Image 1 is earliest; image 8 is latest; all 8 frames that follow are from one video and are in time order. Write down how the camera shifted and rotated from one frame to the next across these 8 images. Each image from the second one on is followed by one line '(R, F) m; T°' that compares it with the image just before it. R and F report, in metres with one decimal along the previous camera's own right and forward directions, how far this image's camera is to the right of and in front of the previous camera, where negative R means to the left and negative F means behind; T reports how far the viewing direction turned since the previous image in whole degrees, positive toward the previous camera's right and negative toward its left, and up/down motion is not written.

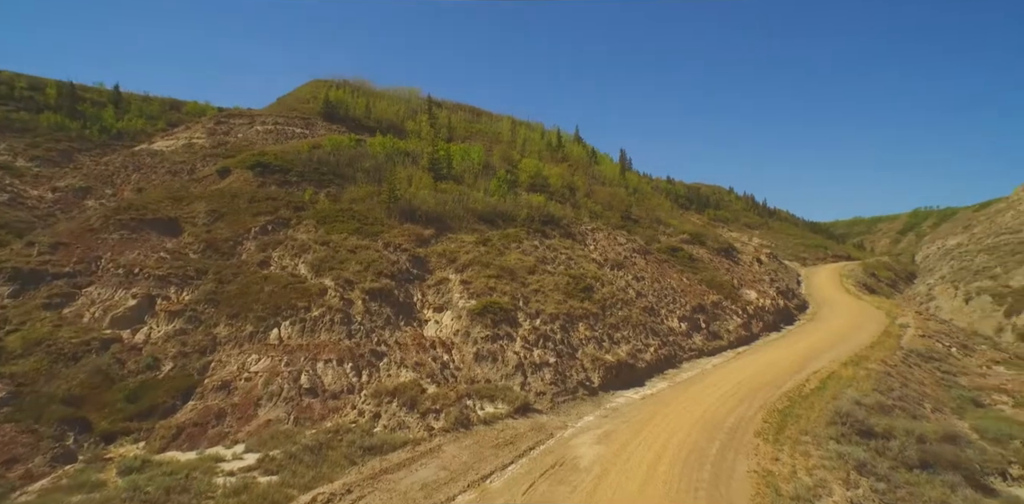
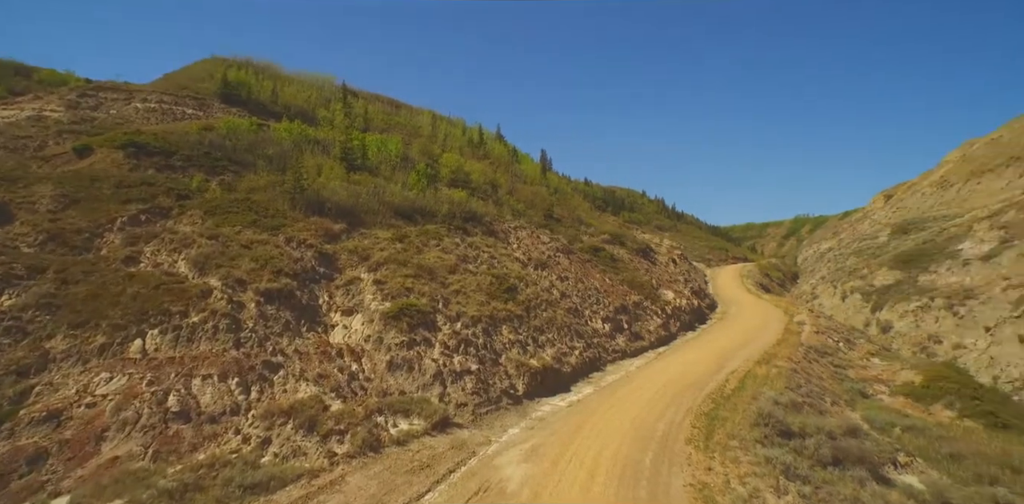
(0.0, +0.5) m; +7°
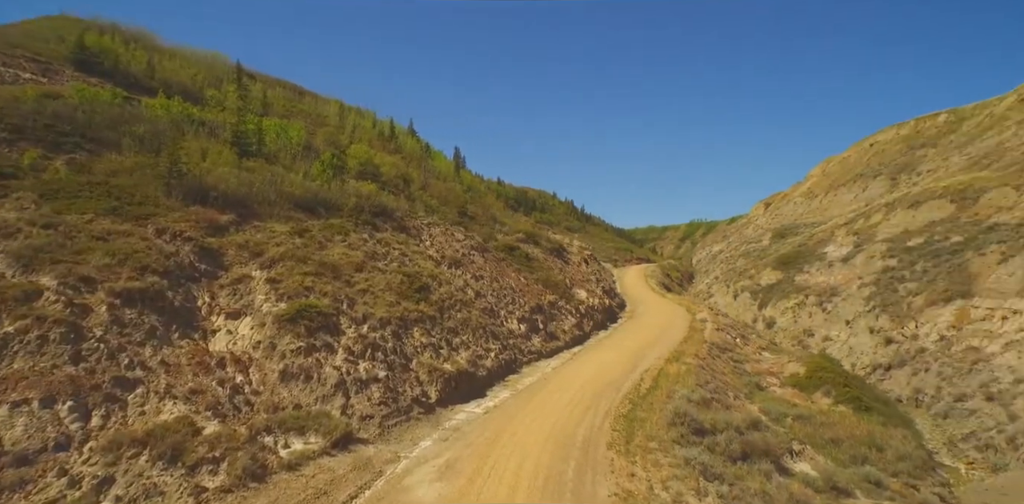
(0.0, +0.5) m; +8°
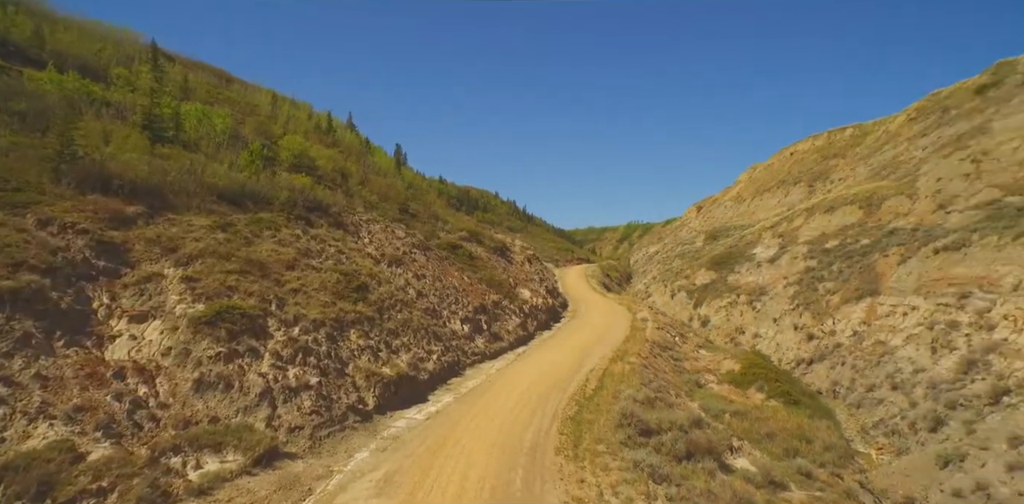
(0.0, +0.4) m; +5°
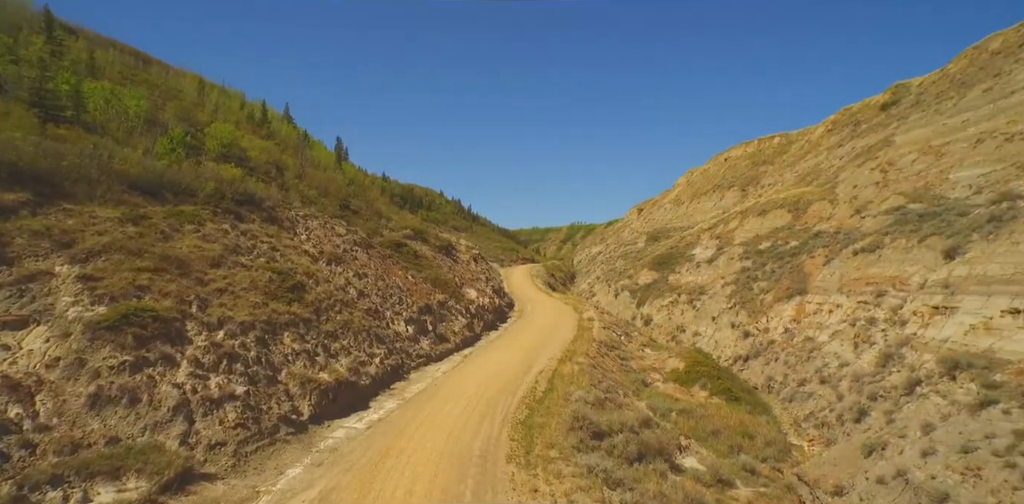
(0.0, +0.4) m; +5°
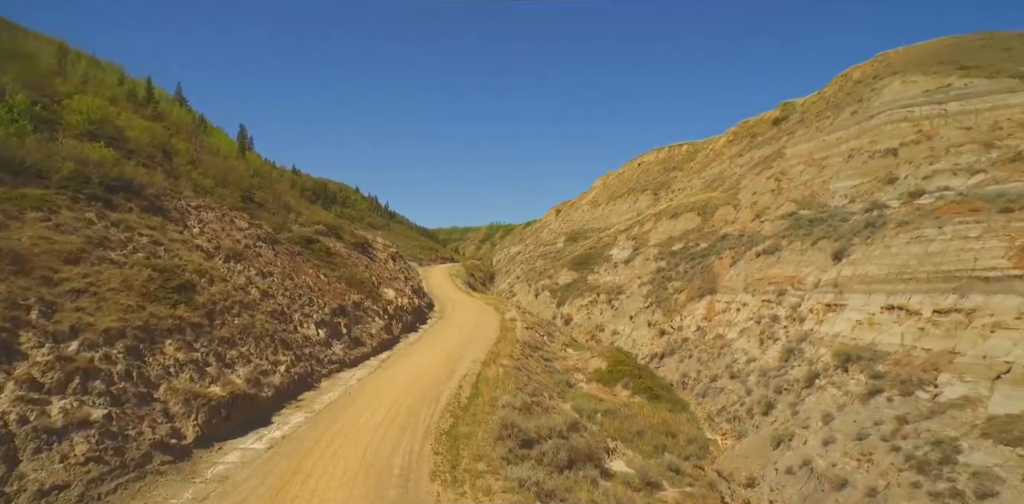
(-0.1, +0.7) m; +7°
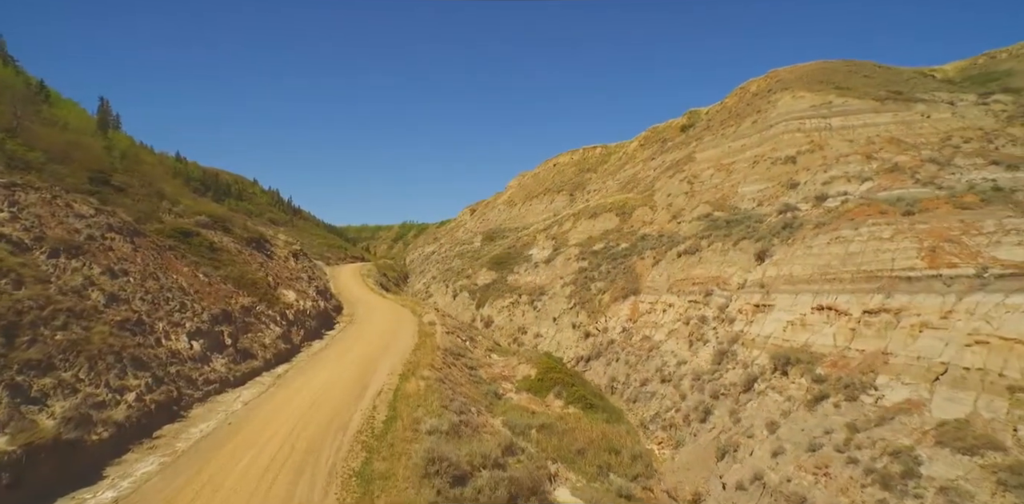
(-0.3, +2.3) m; +8°
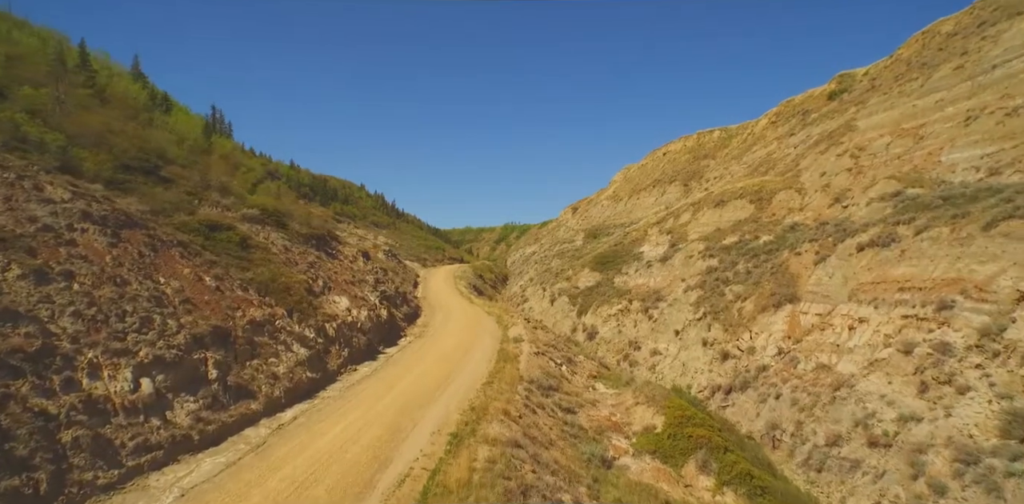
(-0.3, +10.6) m; -10°
